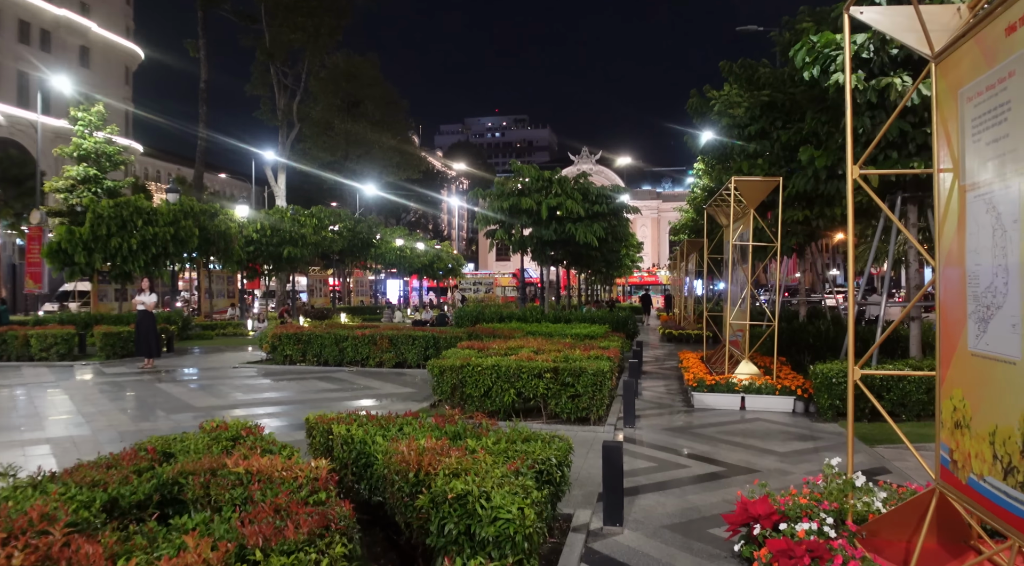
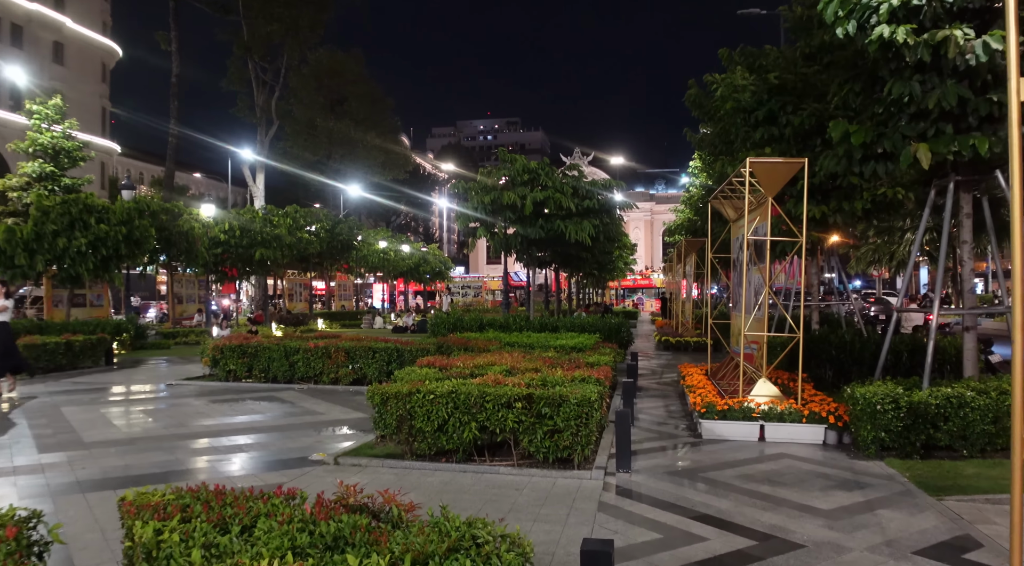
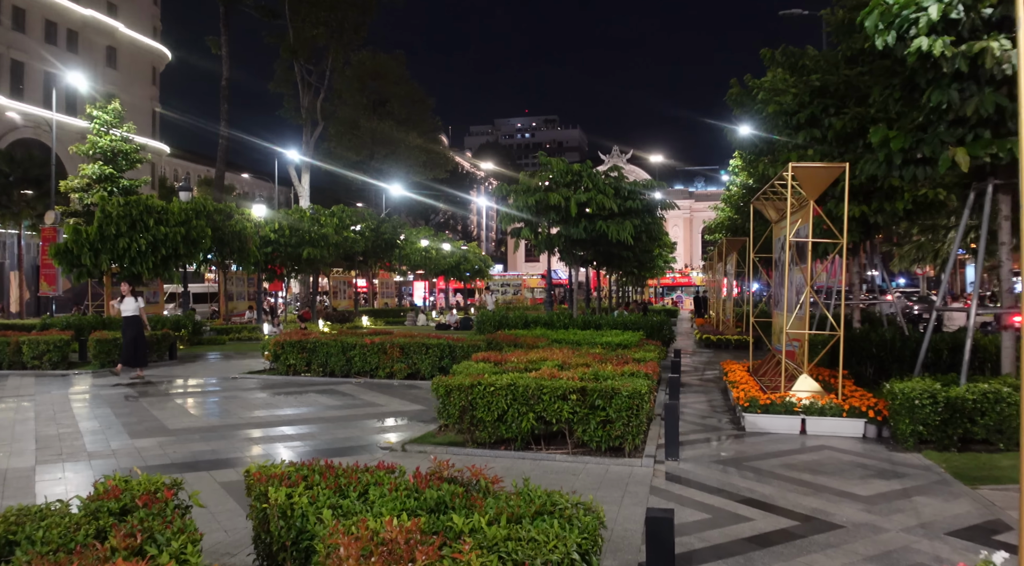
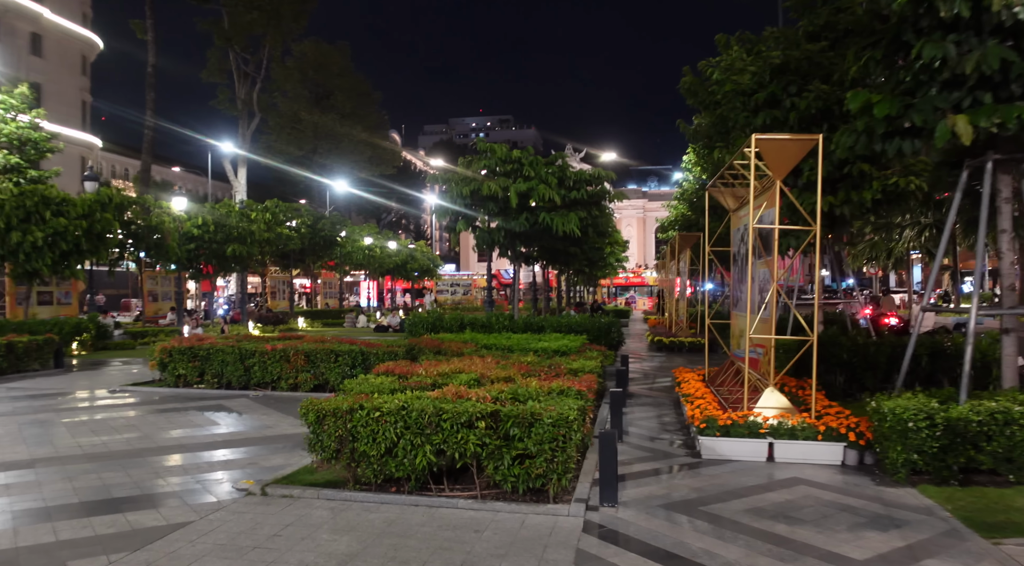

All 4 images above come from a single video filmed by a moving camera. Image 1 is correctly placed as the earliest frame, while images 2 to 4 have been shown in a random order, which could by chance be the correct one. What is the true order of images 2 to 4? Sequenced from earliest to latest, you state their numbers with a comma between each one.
3, 2, 4
